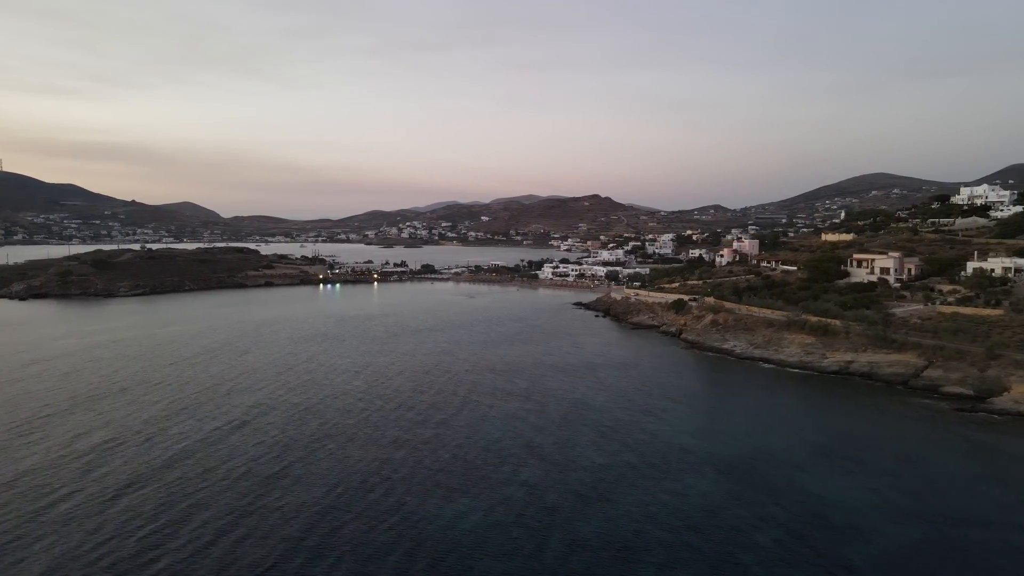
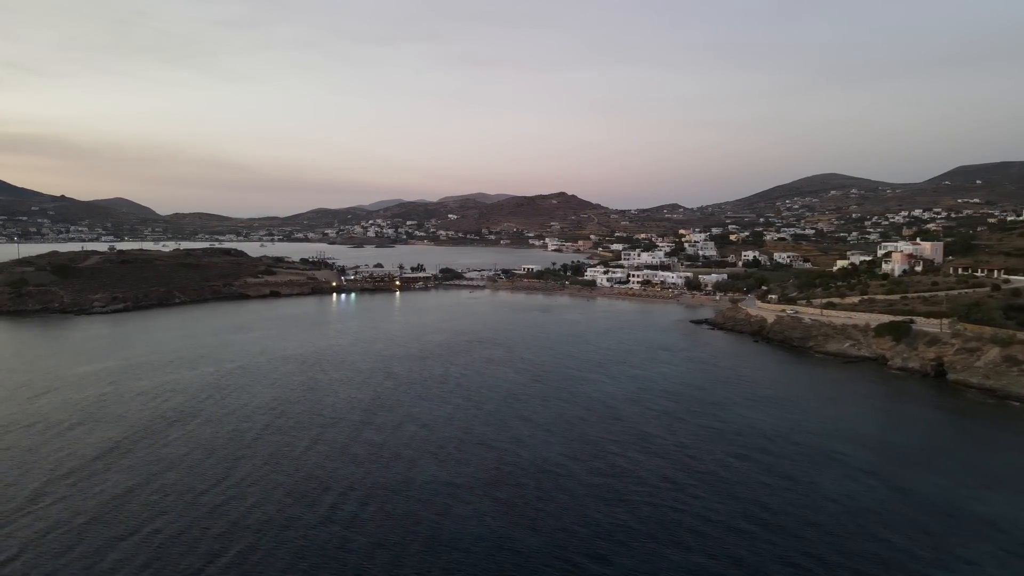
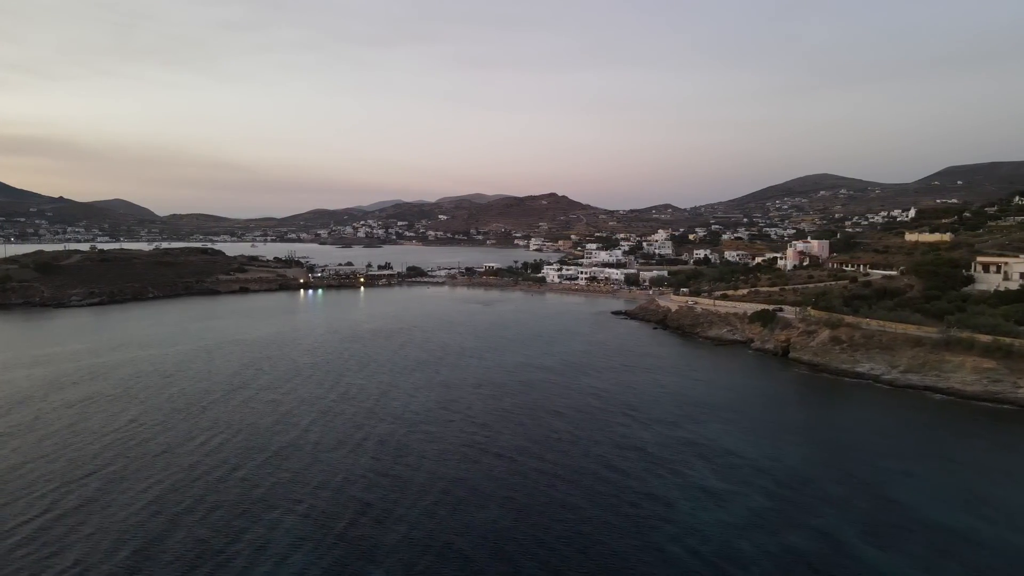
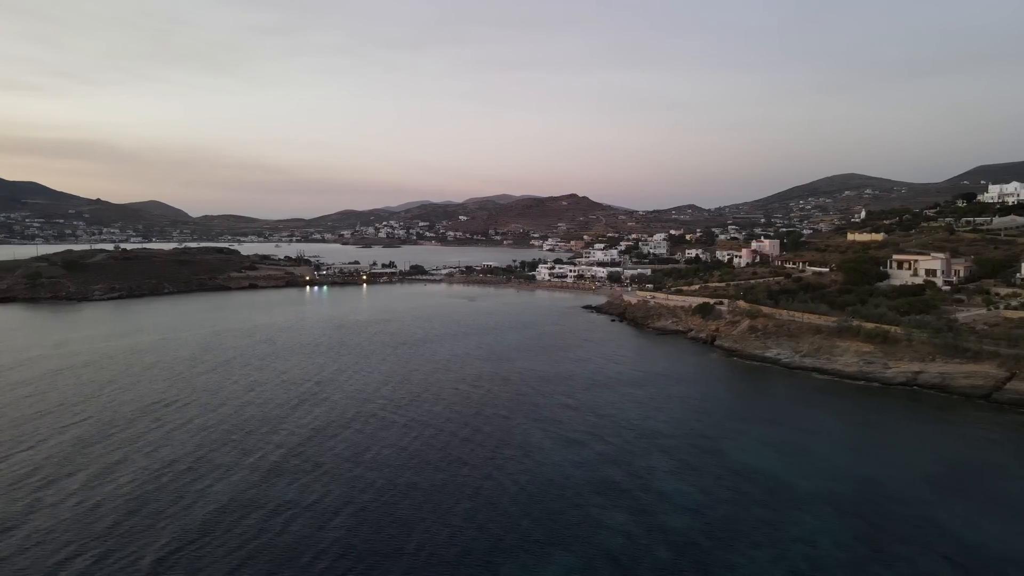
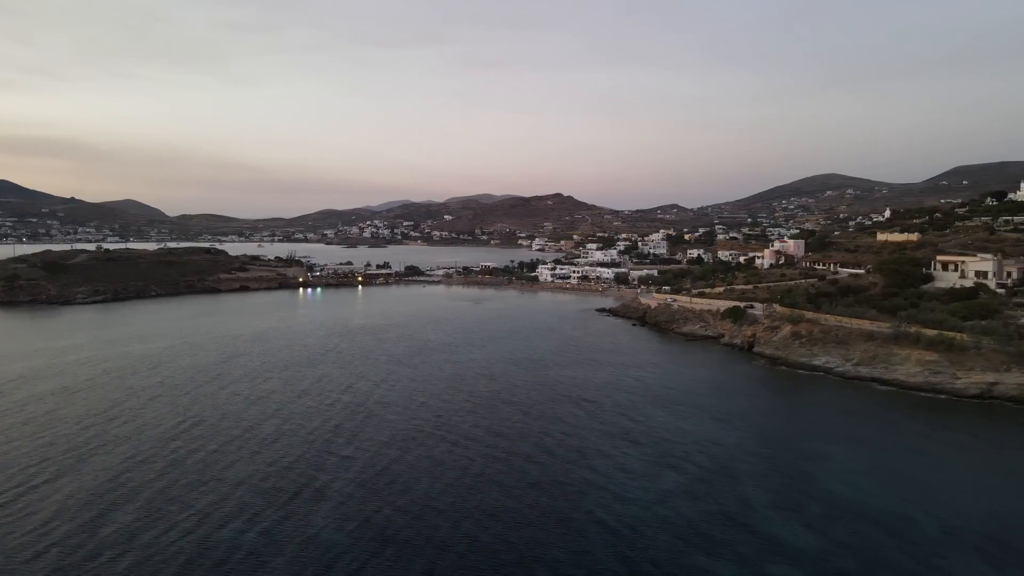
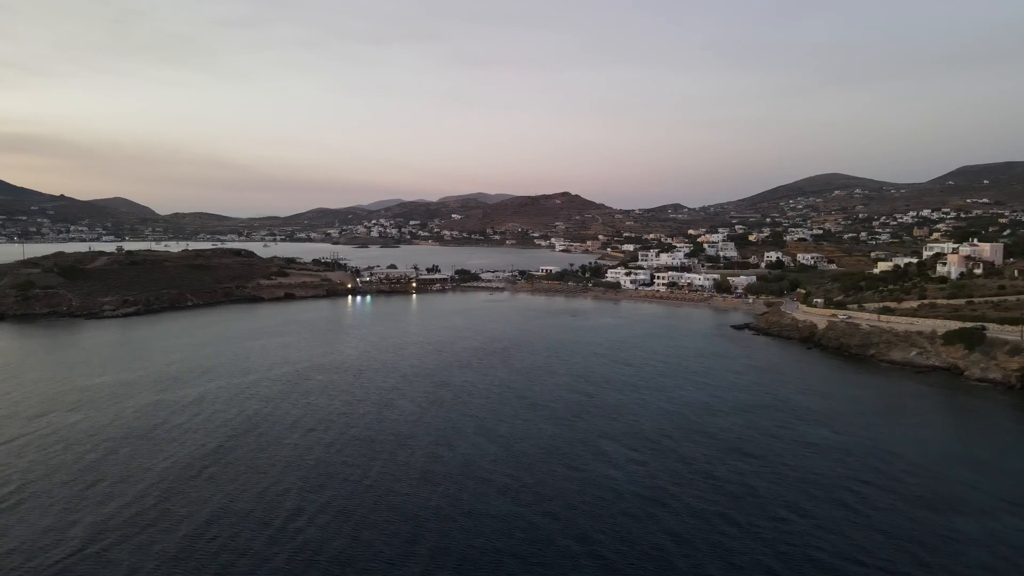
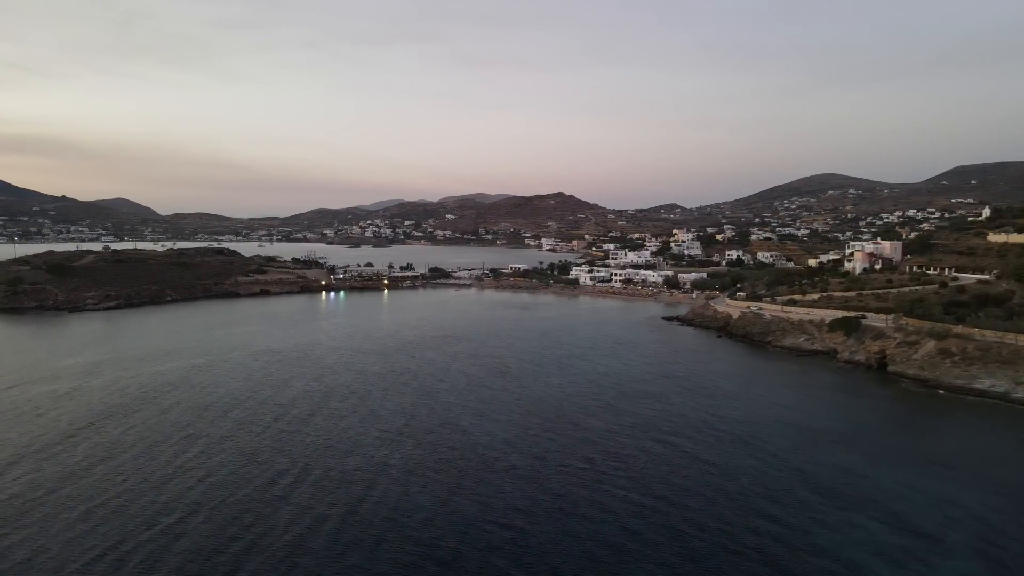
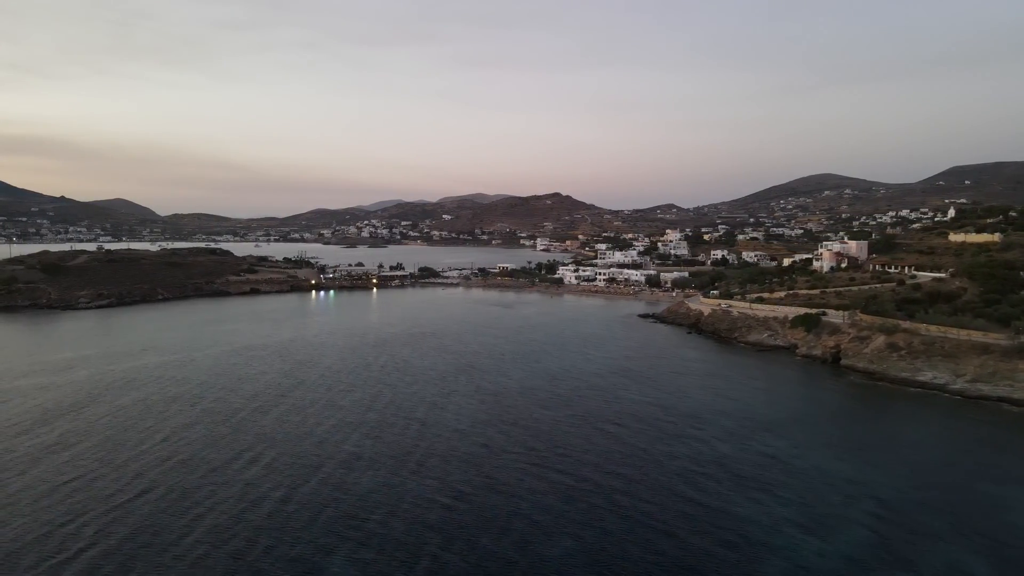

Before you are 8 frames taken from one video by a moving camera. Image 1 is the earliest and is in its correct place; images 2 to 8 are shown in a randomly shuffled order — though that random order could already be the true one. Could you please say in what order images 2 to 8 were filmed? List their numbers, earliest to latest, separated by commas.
4, 5, 3, 8, 7, 2, 6
